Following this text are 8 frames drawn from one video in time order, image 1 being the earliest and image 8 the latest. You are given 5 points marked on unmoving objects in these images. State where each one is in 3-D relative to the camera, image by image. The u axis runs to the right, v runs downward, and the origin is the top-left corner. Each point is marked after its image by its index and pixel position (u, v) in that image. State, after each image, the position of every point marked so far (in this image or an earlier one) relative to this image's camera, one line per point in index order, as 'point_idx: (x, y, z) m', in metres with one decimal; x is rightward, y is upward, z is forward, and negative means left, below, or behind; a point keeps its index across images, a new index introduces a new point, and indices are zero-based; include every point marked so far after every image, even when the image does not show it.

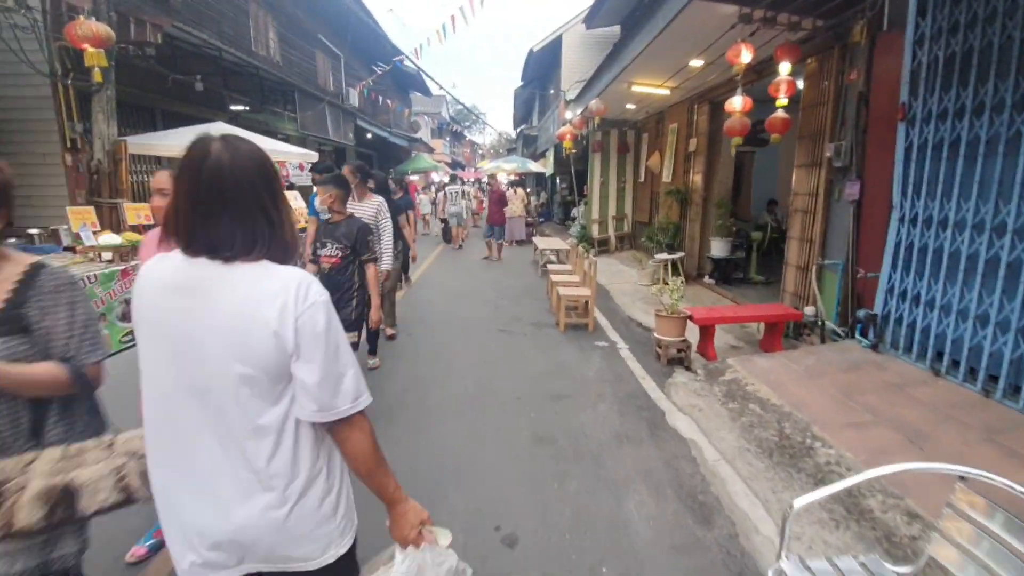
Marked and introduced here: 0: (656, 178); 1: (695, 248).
0: (+3.1, +2.4, +11.1) m
1: (+3.2, +0.7, +9.1) m
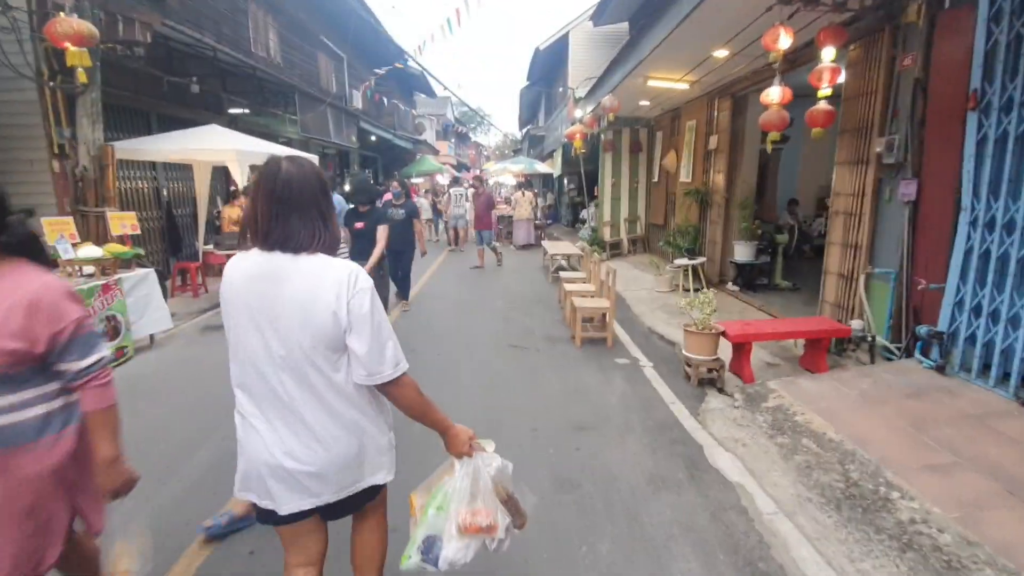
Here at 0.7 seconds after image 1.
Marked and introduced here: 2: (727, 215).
0: (+3.2, +2.2, +10.5) m
1: (+3.4, +0.6, +8.5) m
2: (+3.4, +1.2, +8.3) m
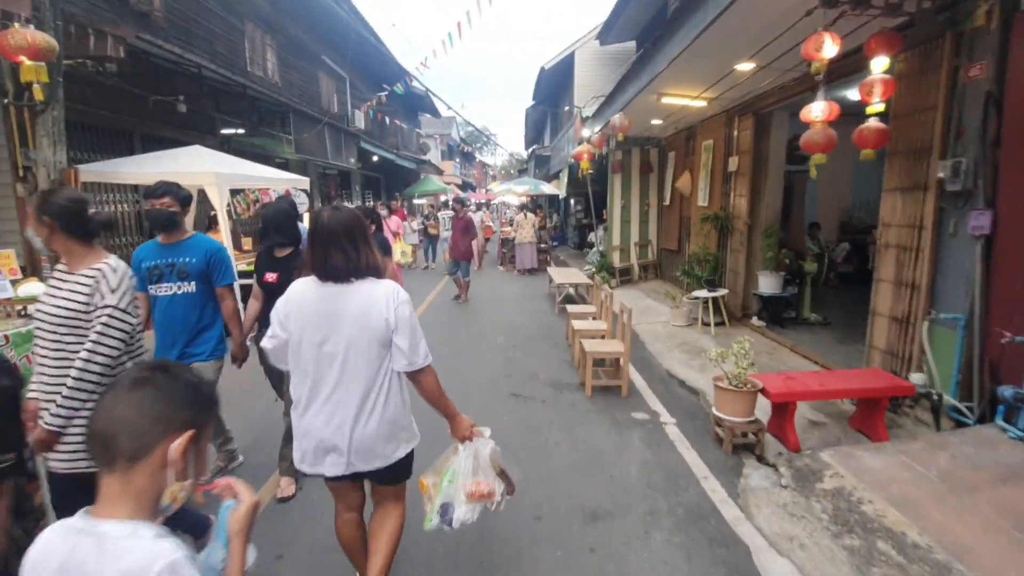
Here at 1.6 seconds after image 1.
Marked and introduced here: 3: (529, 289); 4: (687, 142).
0: (+3.3, +1.7, +9.9) m
1: (+3.4, +0.1, +7.8) m
2: (+3.5, +0.7, +7.6) m
3: (+0.4, 0.0, +11.7) m
4: (+3.3, +2.8, +9.9) m
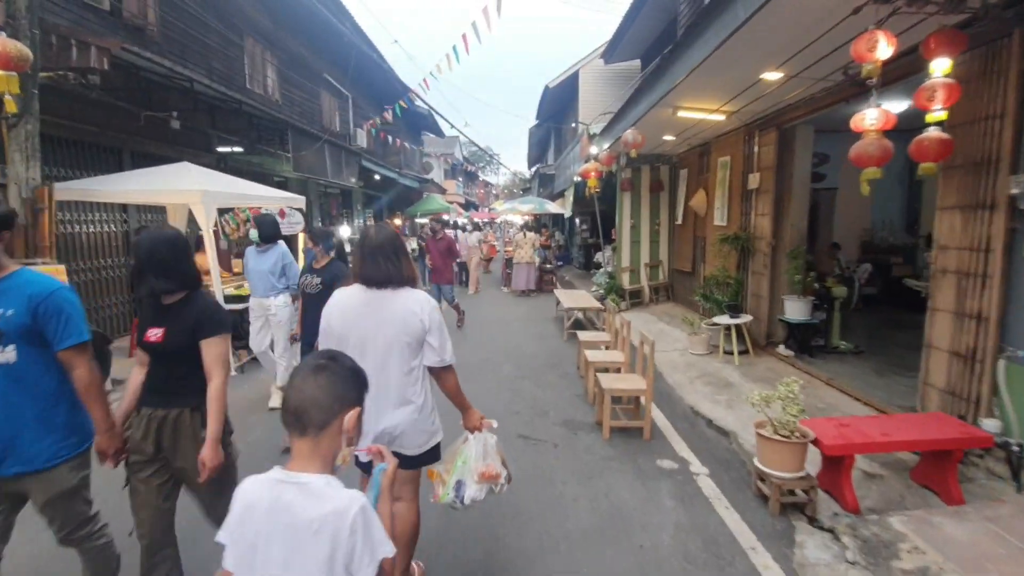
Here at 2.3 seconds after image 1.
0: (+3.4, +1.2, +9.4) m
1: (+3.5, -0.3, +7.2) m
2: (+3.6, +0.3, +7.1) m
3: (+0.5, -0.5, +11.1) m
4: (+3.4, +2.3, +9.4) m
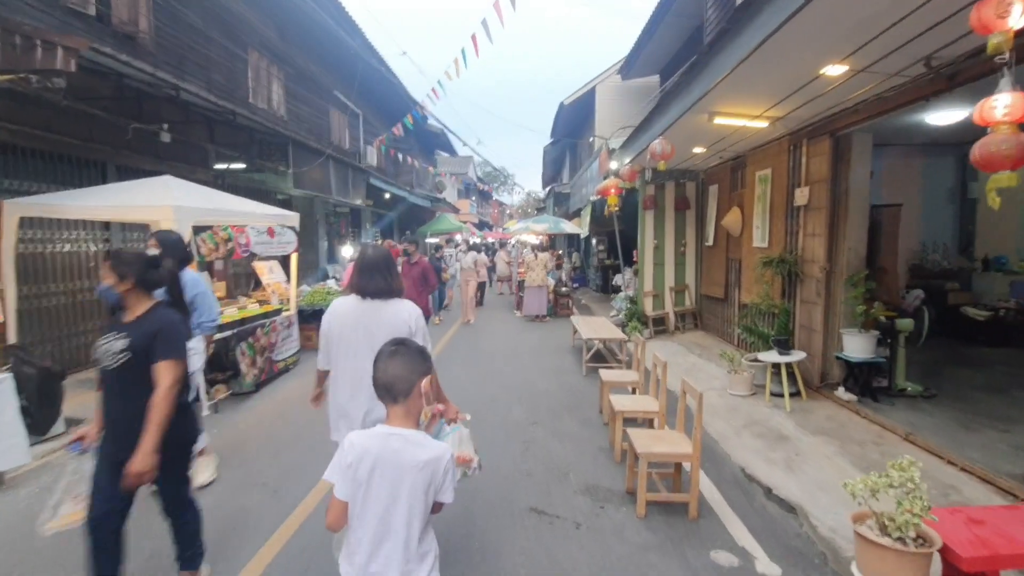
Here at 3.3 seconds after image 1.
0: (+3.6, +0.8, +8.4) m
1: (+3.6, -0.7, +6.2) m
2: (+3.7, -0.1, +6.1) m
3: (+0.7, -1.0, +10.2) m
4: (+3.6, +1.9, +8.5) m
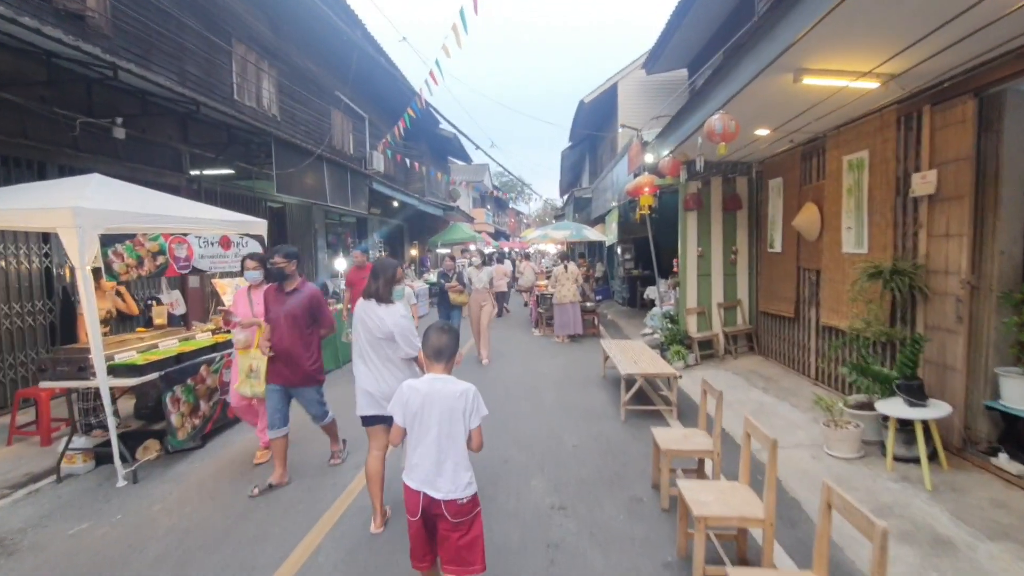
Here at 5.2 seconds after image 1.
0: (+3.8, +0.5, +6.7) m
1: (+3.8, -0.8, +4.5) m
2: (+3.9, -0.2, +4.4) m
3: (+1.0, -1.3, +8.5) m
4: (+3.8, +1.7, +6.8) m
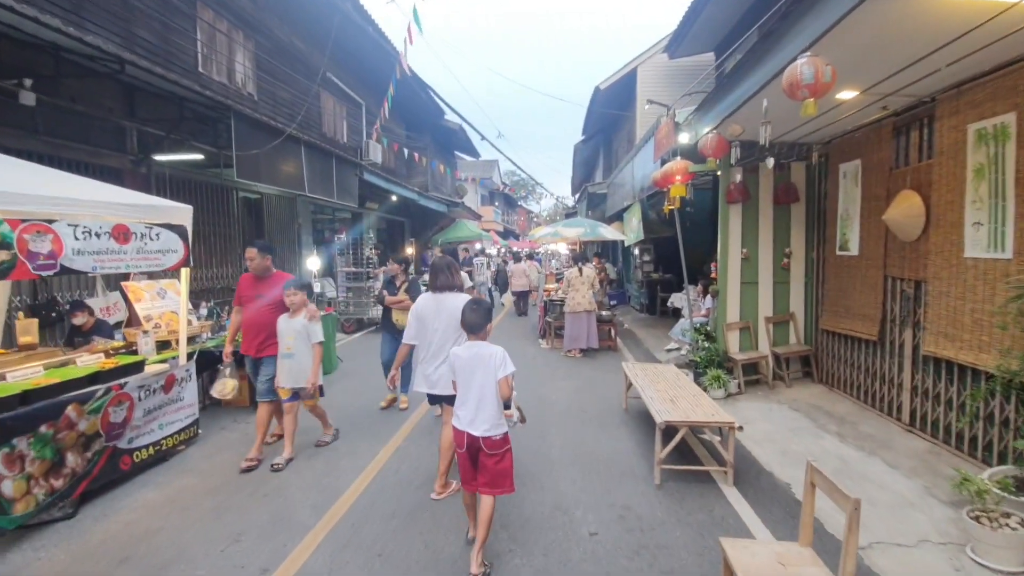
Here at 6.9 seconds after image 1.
0: (+3.8, +0.4, +5.0) m
1: (+3.7, -1.0, +2.8) m
2: (+3.8, -0.4, +2.7) m
3: (+1.0, -1.4, +6.9) m
4: (+3.8, +1.5, +5.1) m
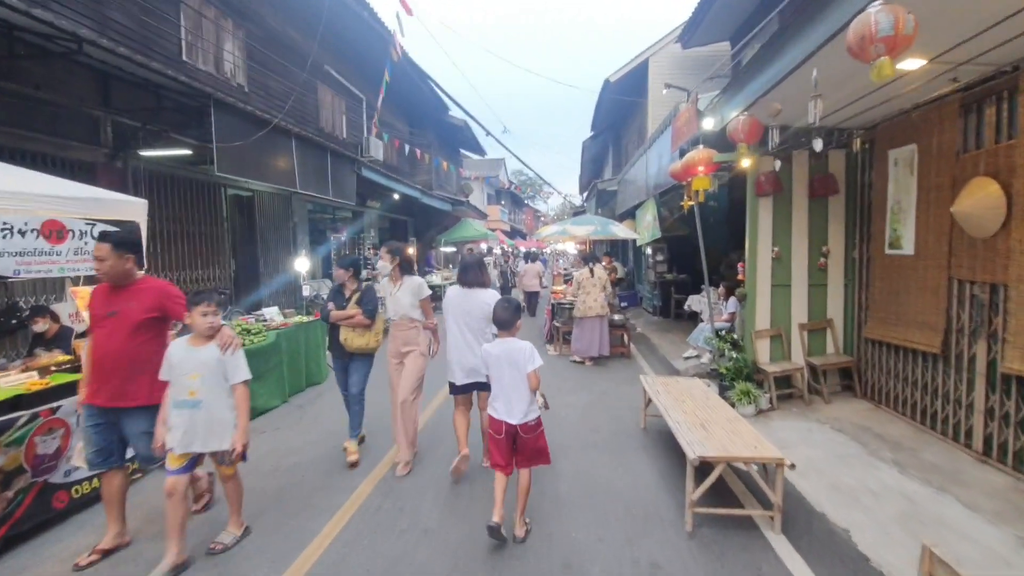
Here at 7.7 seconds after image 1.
0: (+3.8, +0.3, +4.3) m
1: (+3.7, -1.0, +2.1) m
2: (+3.8, -0.4, +1.9) m
3: (+1.1, -1.5, +6.2) m
4: (+3.9, +1.5, +4.4) m
